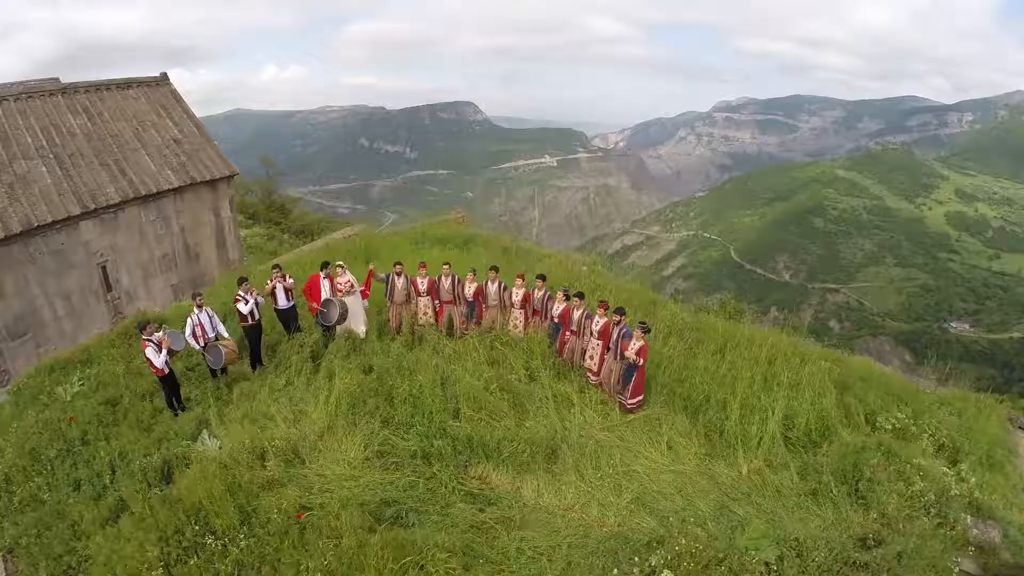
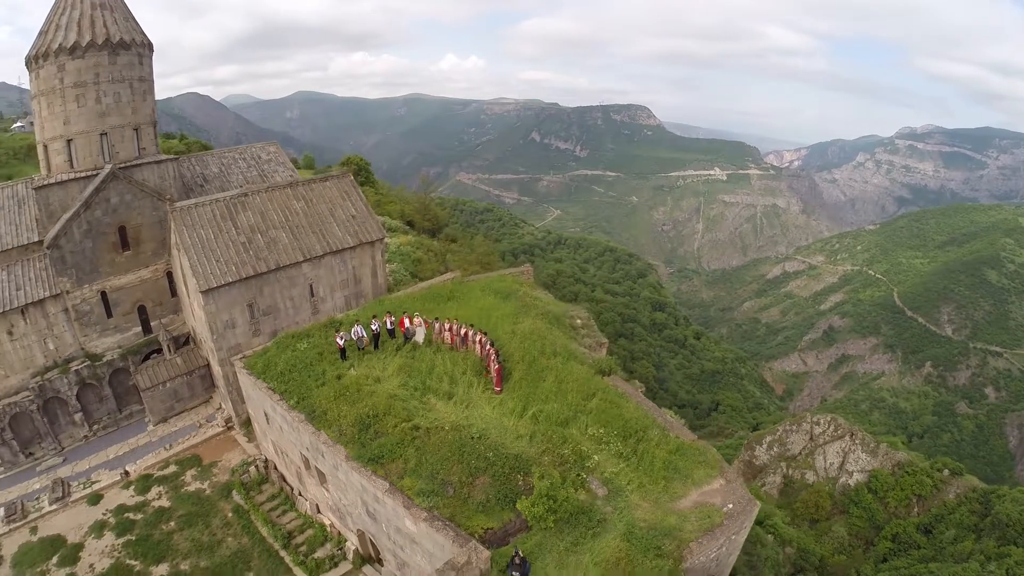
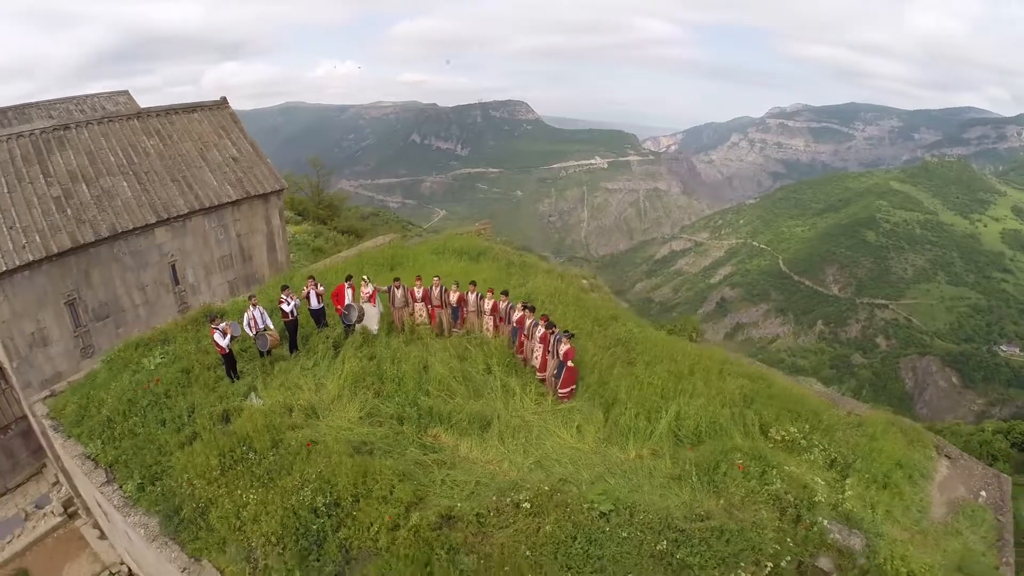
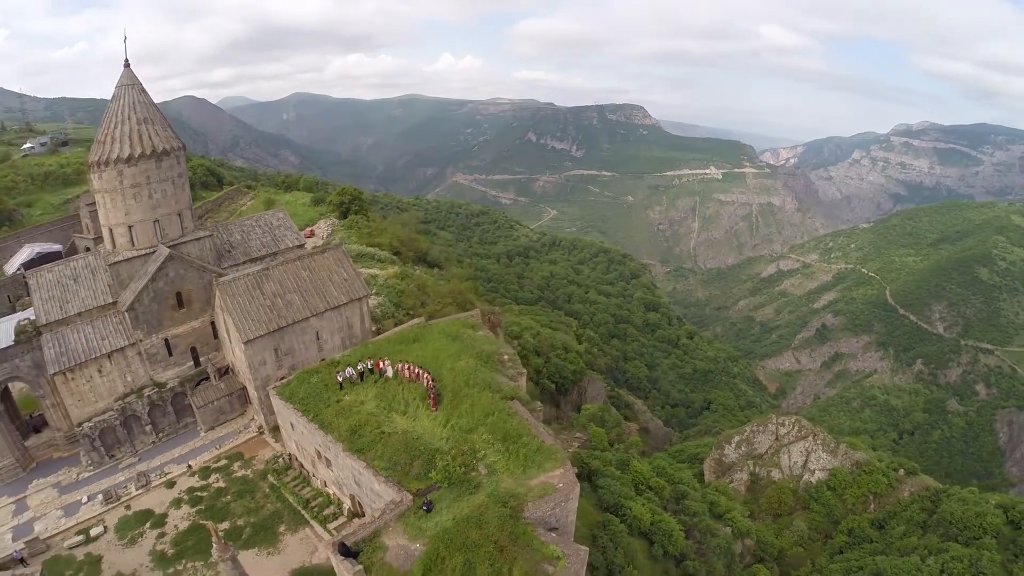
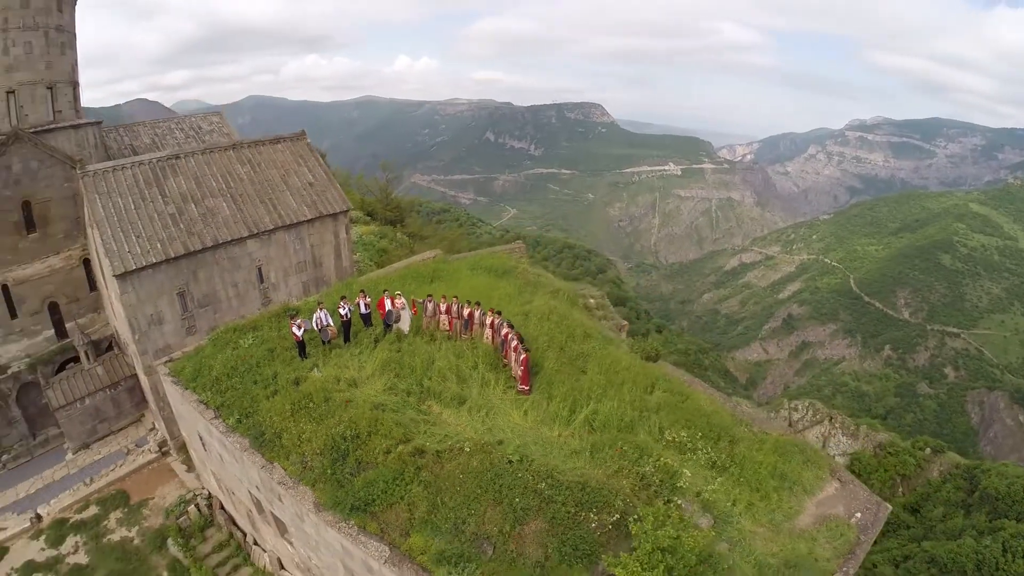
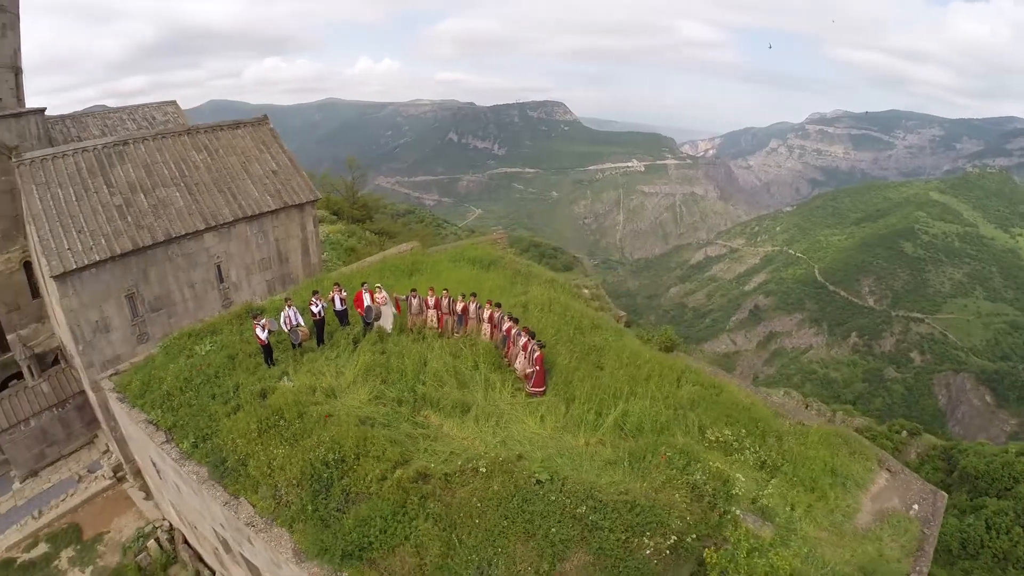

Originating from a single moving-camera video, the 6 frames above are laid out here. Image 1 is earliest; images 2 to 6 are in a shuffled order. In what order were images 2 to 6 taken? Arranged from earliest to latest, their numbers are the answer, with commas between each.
3, 6, 5, 2, 4
